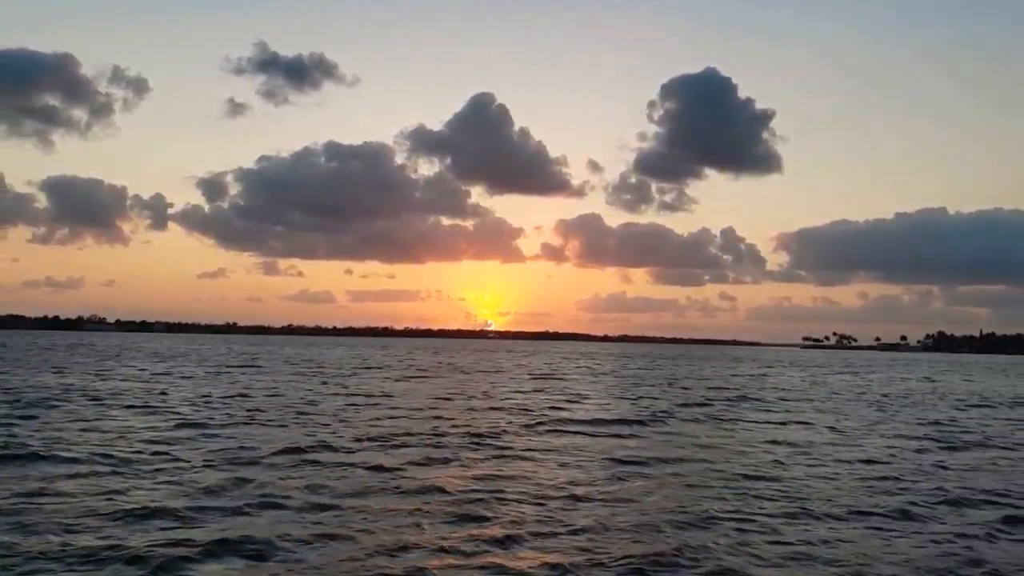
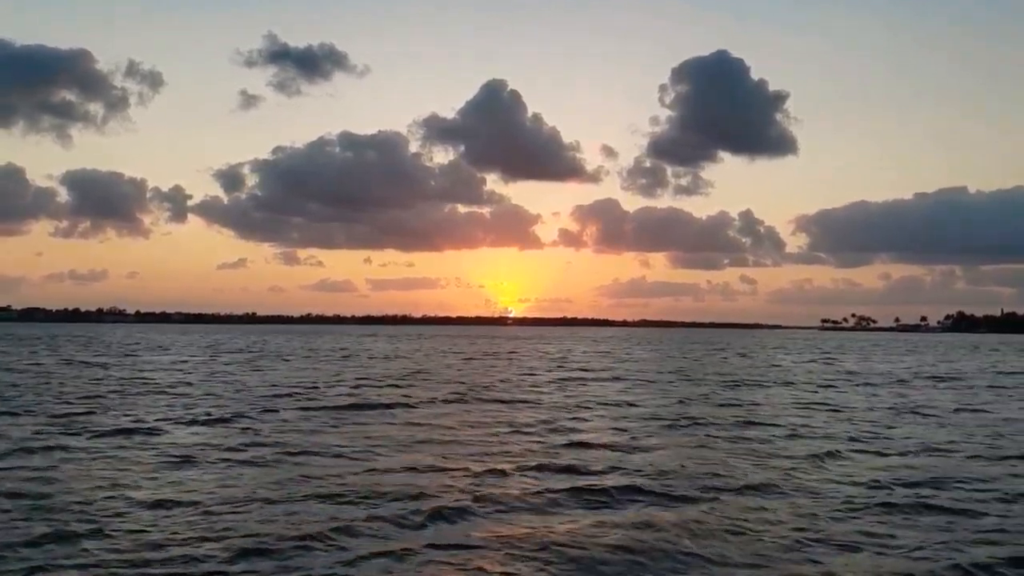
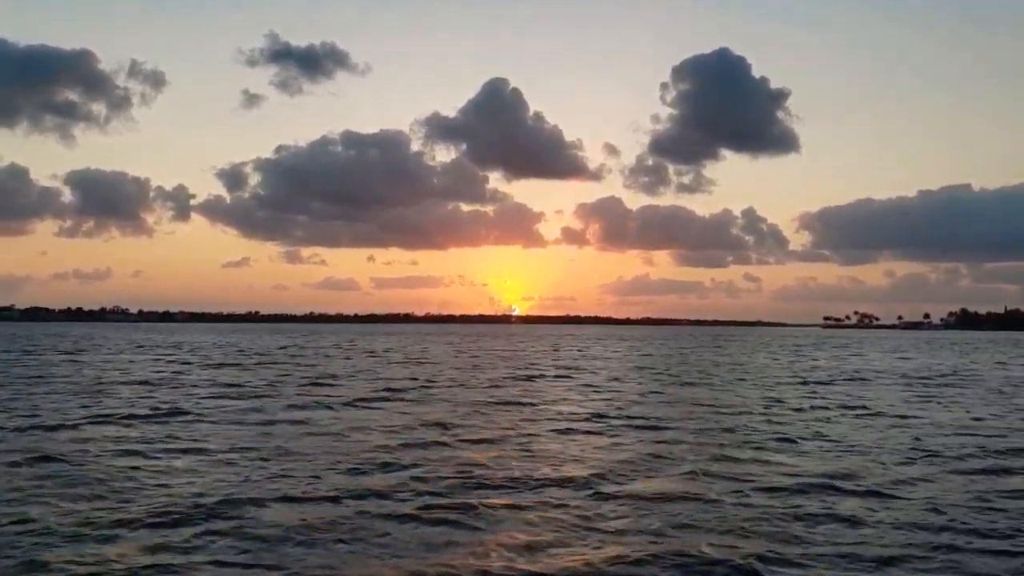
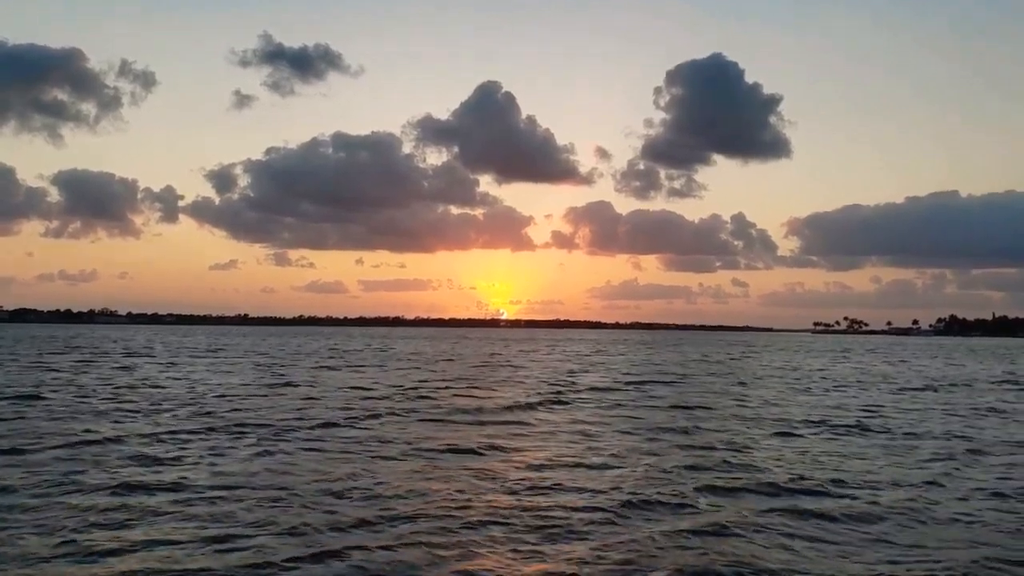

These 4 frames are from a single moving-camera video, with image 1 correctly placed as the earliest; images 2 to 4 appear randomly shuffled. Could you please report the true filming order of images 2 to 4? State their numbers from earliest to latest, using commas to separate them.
4, 2, 3
